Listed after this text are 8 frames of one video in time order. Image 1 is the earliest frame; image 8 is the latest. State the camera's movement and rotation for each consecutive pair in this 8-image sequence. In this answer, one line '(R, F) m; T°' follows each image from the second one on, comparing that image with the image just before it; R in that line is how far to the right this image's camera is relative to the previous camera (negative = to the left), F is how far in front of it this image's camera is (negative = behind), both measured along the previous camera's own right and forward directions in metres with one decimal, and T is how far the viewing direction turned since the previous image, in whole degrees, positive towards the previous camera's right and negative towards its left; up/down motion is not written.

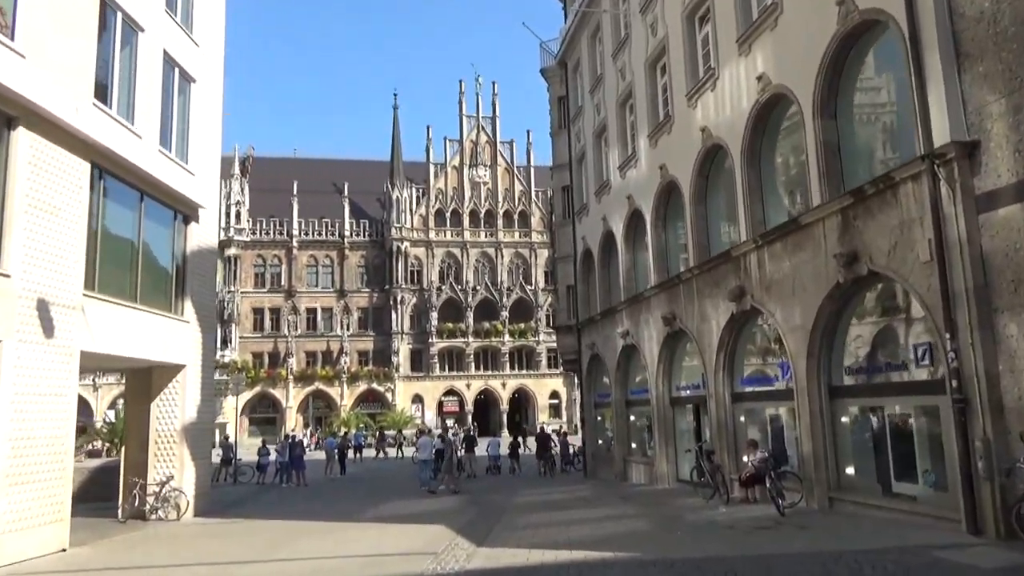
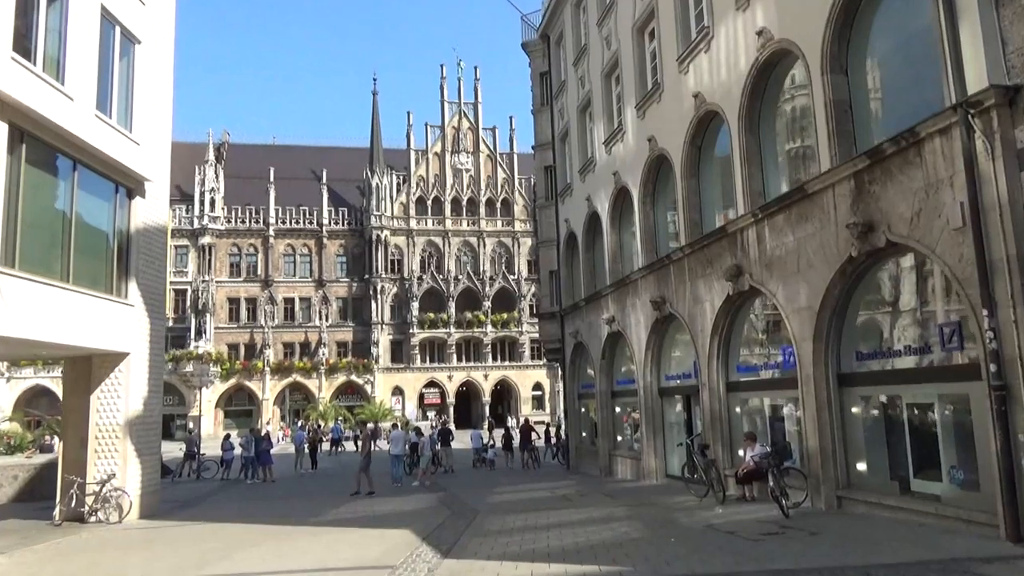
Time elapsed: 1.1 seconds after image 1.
(+0.2, +1.5) m; +1°
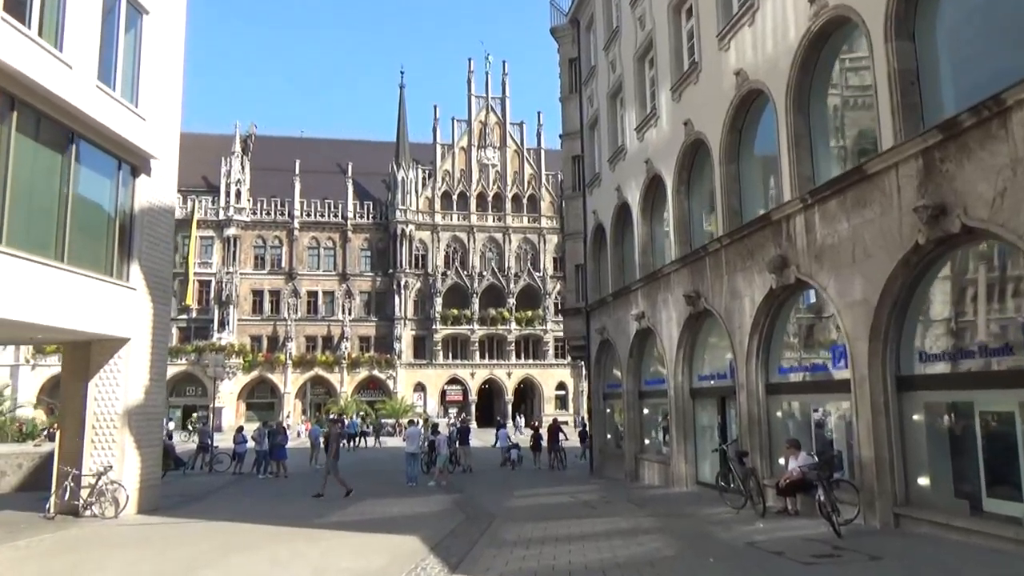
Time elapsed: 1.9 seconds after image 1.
(0.0, +1.1) m; -2°
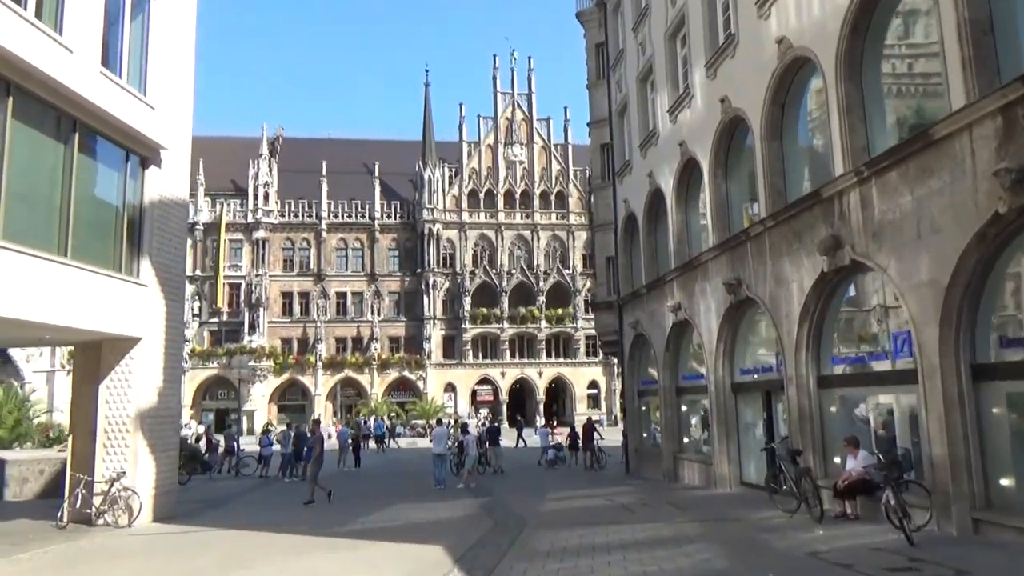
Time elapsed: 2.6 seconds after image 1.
(0.0, +1.0) m; -2°
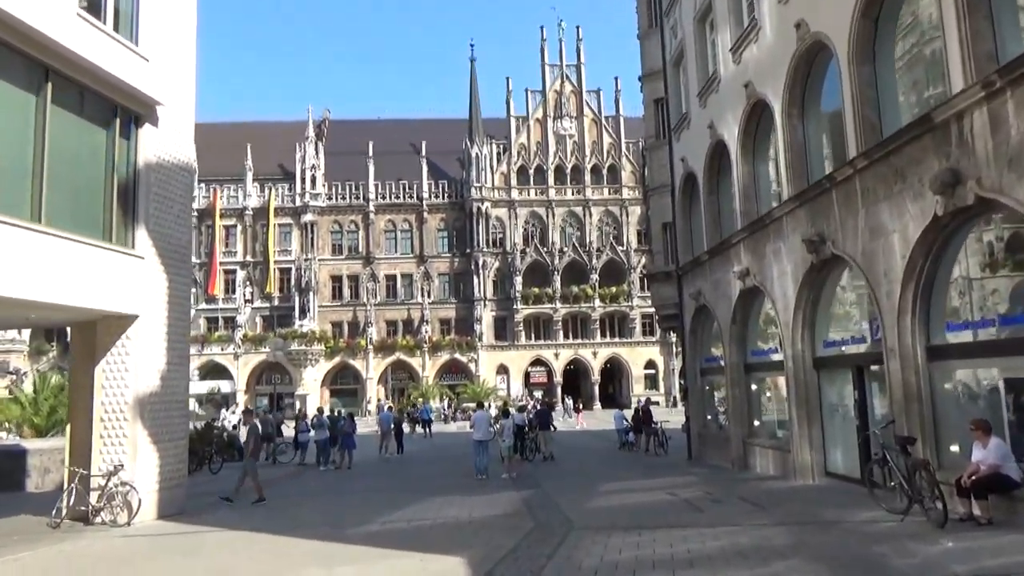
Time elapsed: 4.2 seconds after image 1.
(+0.2, +2.1) m; -4°
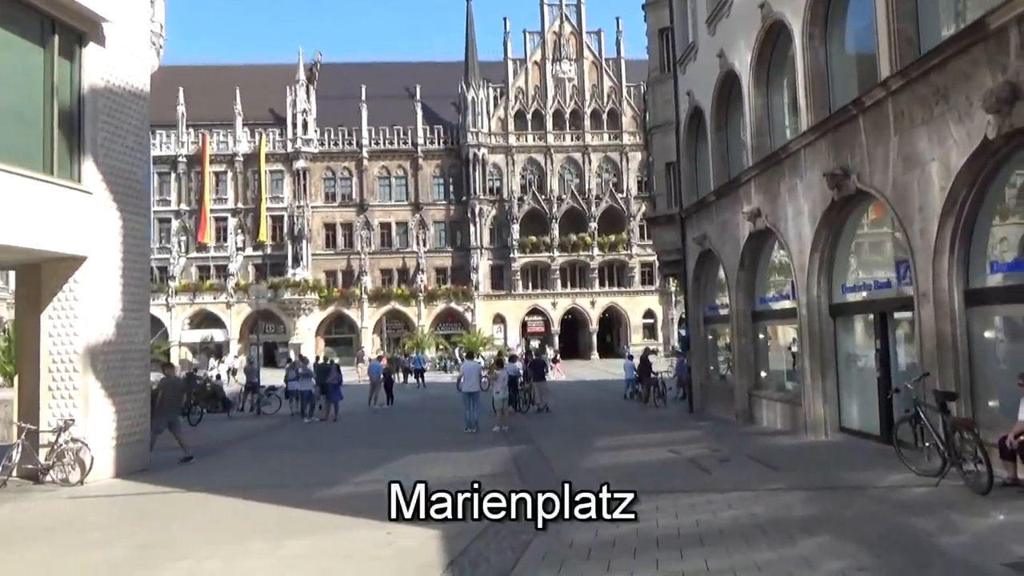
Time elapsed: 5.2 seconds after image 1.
(+0.2, +1.3) m; 0°
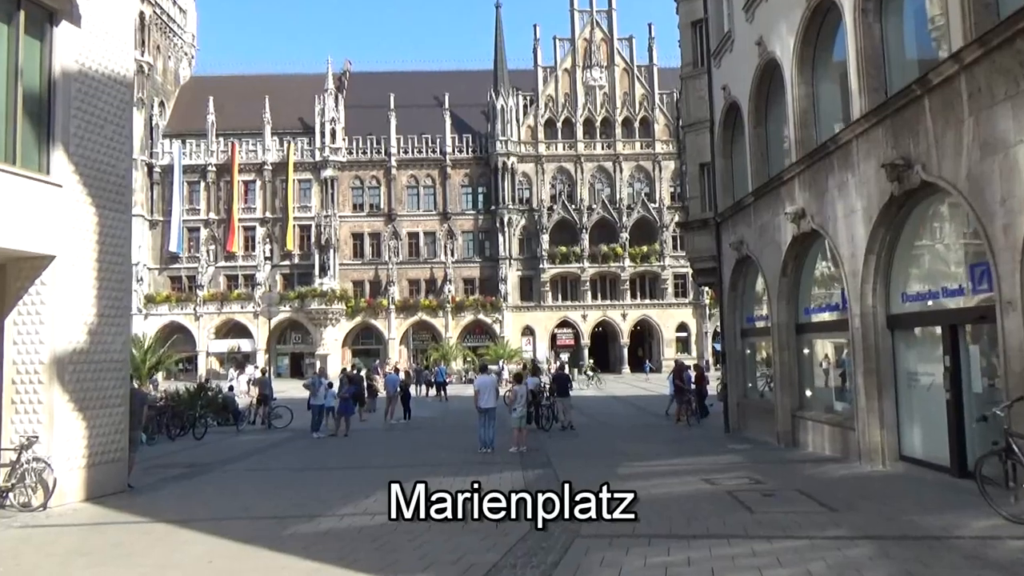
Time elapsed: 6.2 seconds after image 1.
(+0.3, +1.4) m; -2°
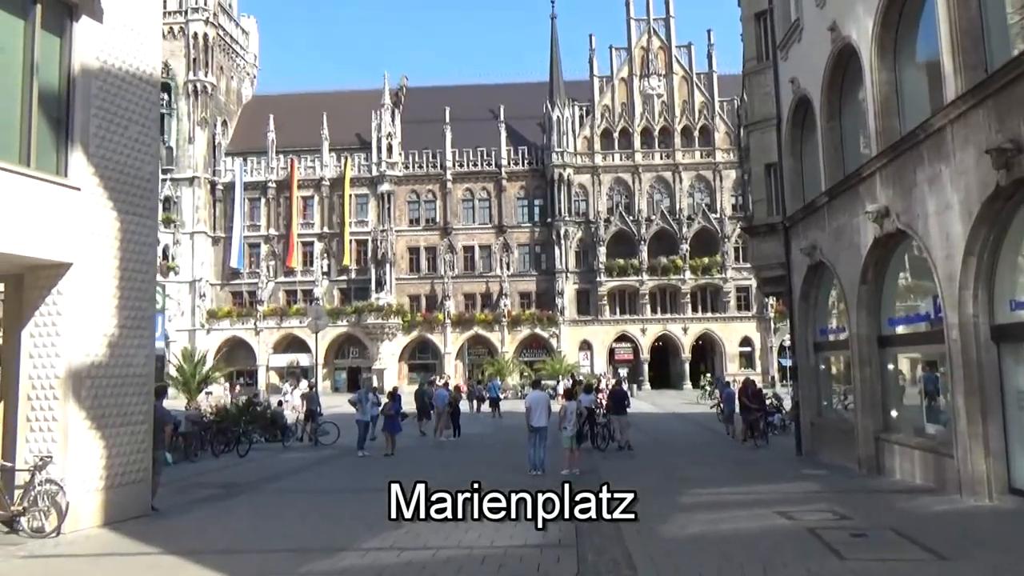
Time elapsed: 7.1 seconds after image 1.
(+0.2, +1.1) m; -4°
